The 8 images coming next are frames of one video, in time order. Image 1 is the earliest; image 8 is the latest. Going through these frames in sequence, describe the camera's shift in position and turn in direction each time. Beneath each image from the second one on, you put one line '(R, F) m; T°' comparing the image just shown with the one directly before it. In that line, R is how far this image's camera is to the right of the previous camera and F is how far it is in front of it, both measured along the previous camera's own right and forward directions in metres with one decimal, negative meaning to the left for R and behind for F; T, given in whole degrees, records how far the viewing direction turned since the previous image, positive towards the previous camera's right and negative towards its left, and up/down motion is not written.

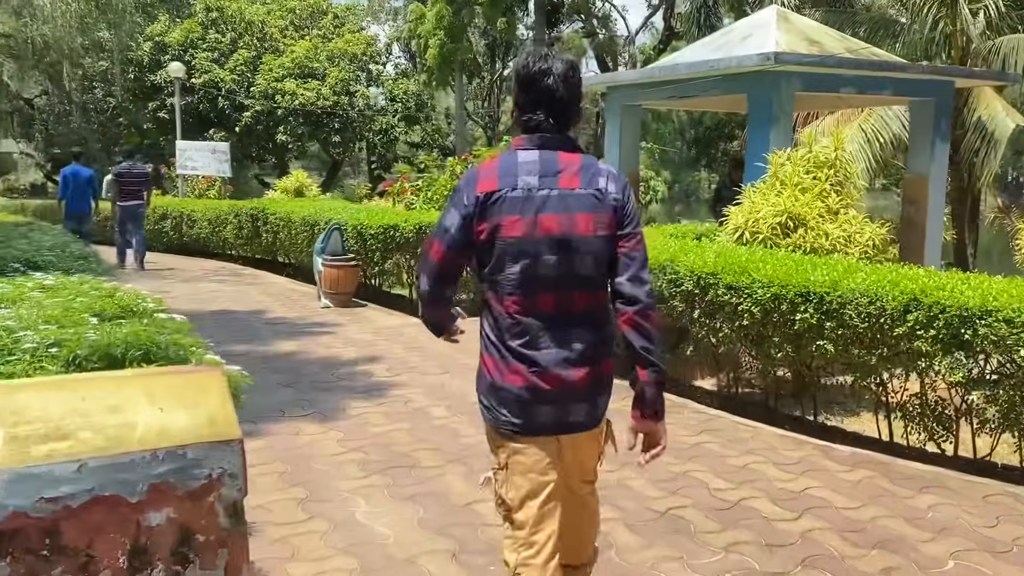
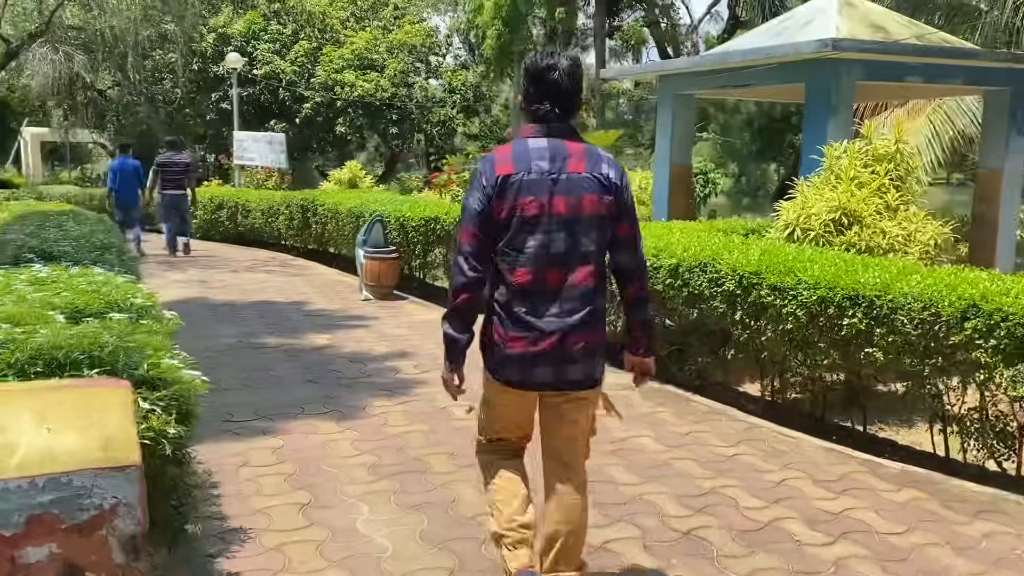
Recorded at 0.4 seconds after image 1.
(+0.2, +0.2) m; -4°
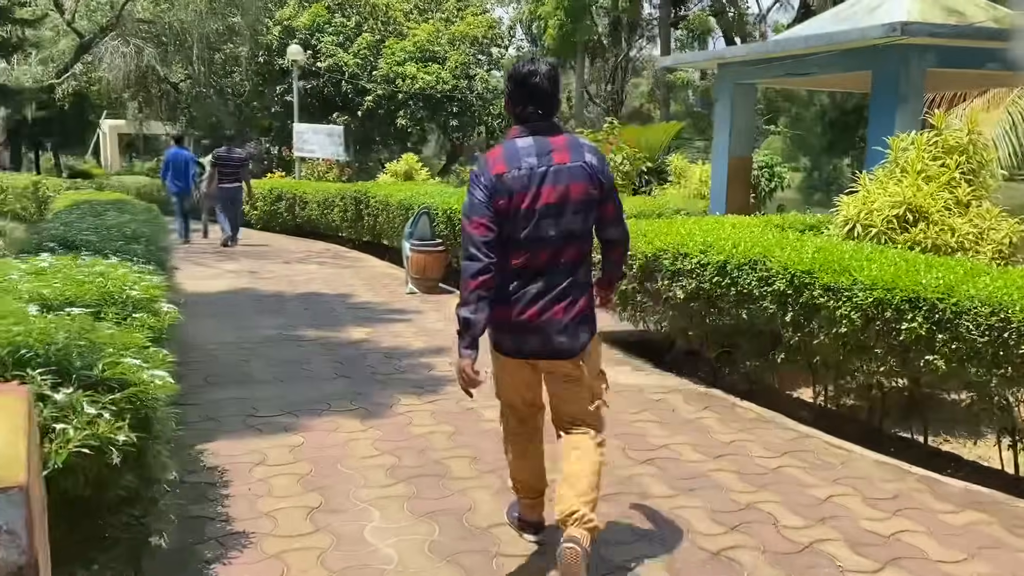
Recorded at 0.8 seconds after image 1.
(+0.2, +0.2) m; -4°
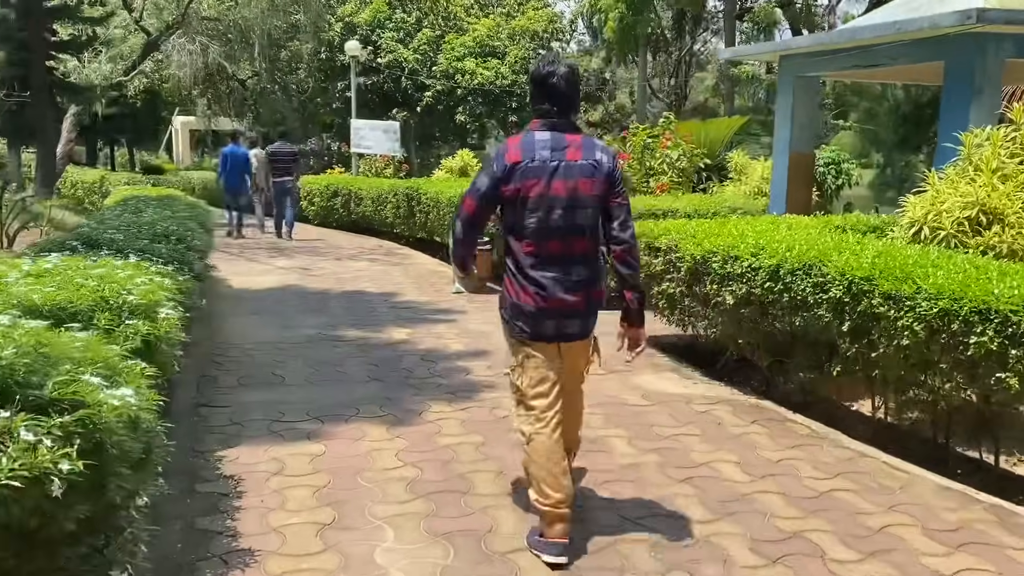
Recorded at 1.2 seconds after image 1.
(+0.1, +0.2) m; -4°
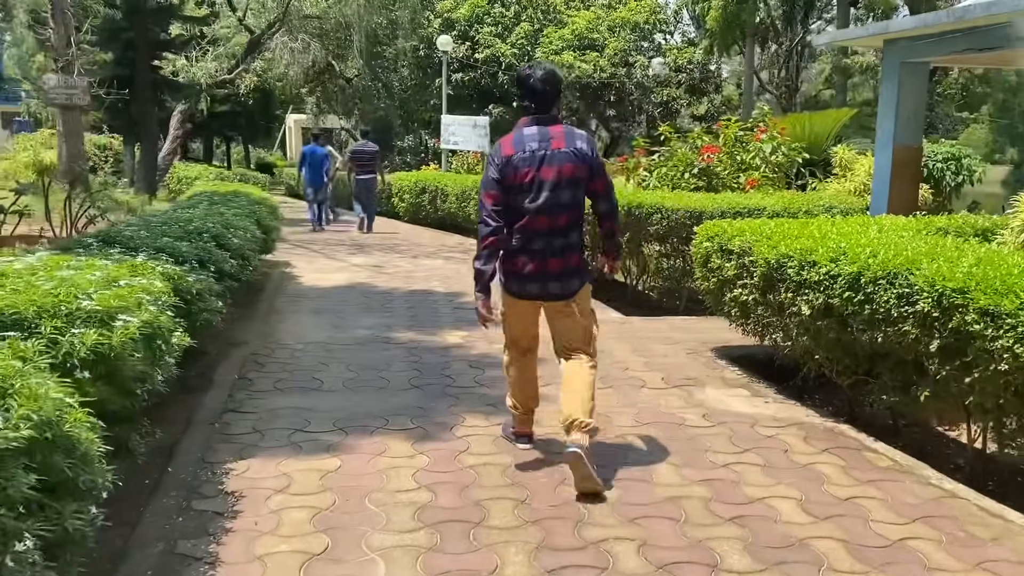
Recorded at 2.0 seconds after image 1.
(+0.3, +0.4) m; -7°
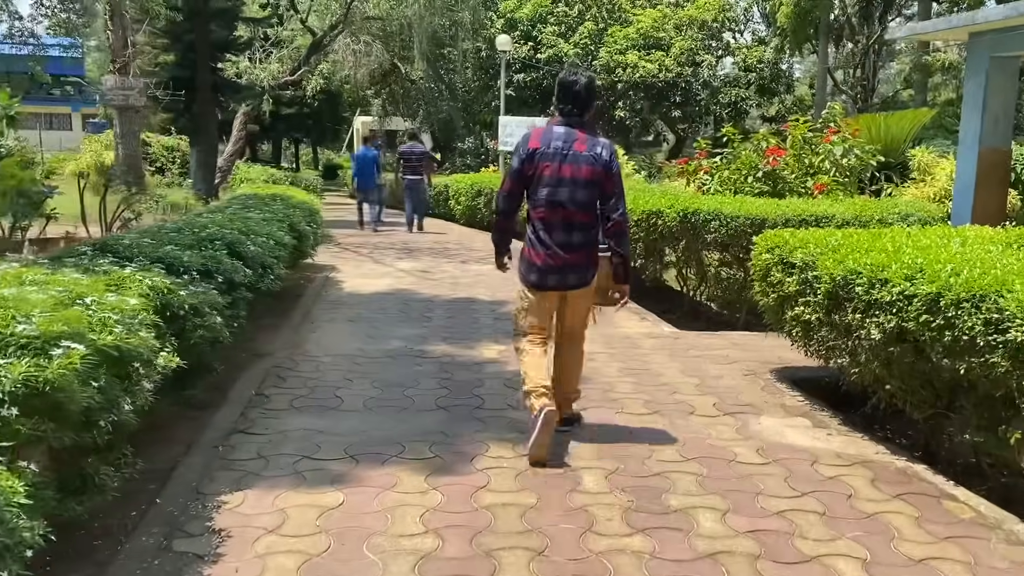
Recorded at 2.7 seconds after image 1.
(+0.2, +0.4) m; -4°
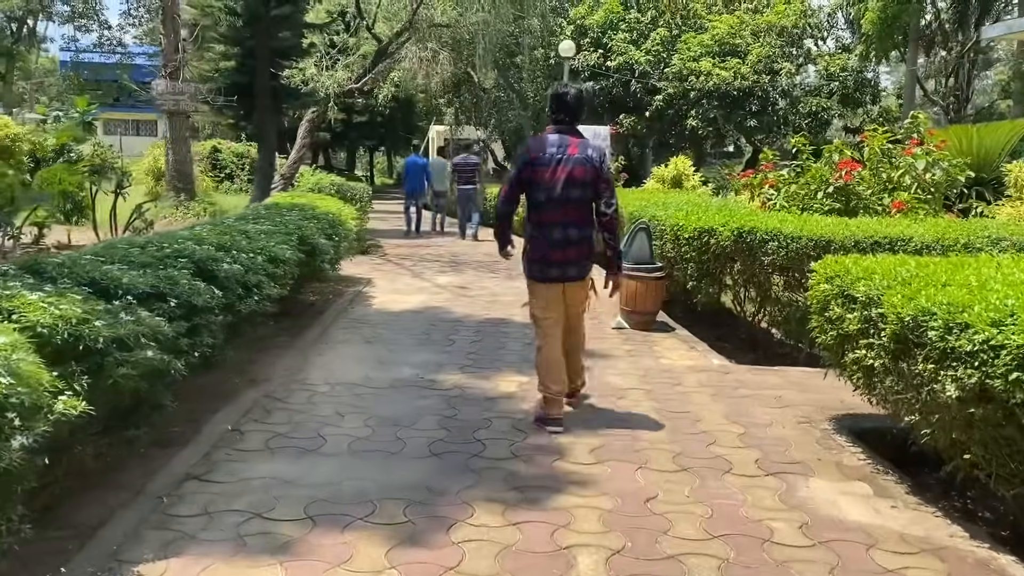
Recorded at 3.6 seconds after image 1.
(+0.3, +0.7) m; -5°
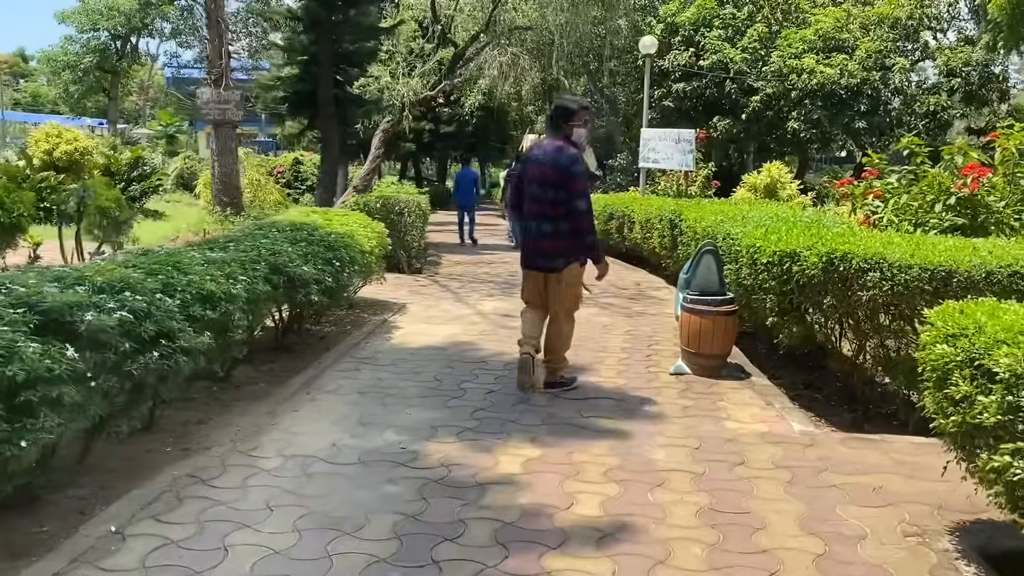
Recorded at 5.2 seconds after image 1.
(+0.5, +1.3) m; -7°
